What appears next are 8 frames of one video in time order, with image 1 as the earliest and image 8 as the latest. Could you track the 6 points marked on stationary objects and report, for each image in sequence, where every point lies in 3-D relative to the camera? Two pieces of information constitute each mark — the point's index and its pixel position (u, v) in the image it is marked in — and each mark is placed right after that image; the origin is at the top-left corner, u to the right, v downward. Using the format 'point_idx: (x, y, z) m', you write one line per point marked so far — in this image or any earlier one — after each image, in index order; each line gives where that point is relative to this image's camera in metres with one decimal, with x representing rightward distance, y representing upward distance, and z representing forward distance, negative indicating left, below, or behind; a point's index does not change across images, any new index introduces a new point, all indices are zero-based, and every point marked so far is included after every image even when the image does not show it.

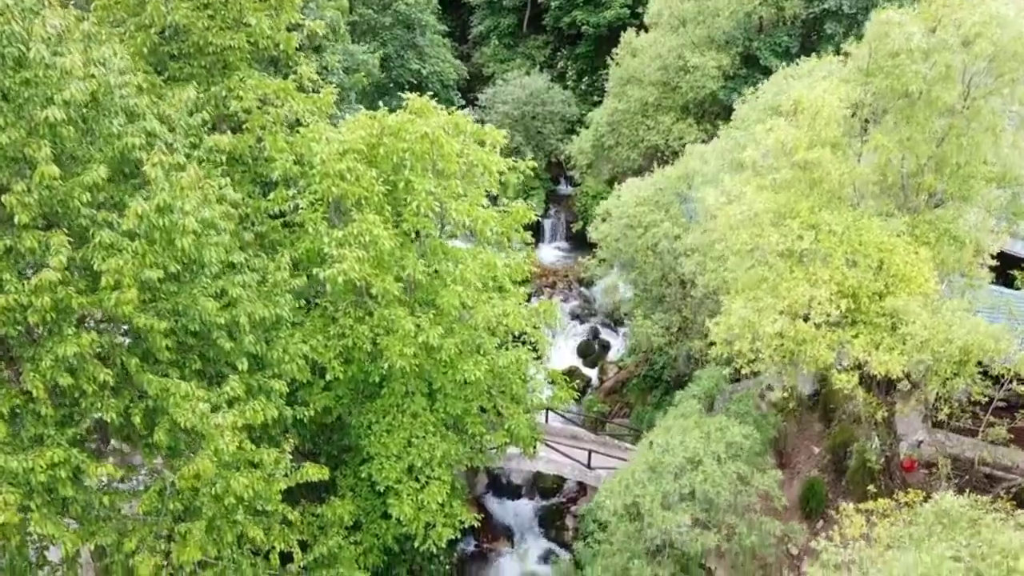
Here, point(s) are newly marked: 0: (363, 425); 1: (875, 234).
0: (-2.3, -2.2, +12.6) m
1: (+4.2, +0.6, +9.3) m
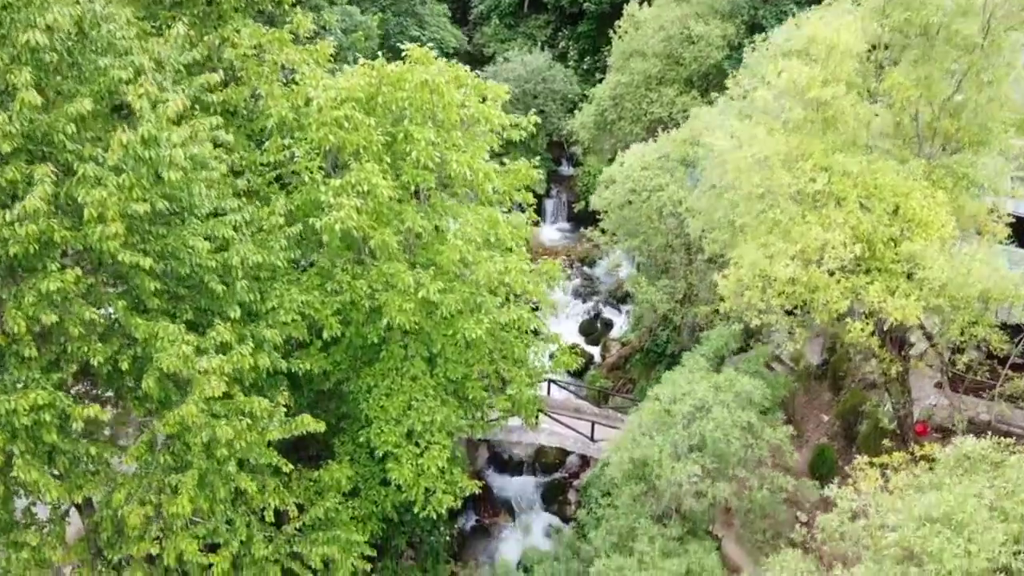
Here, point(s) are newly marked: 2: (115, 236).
0: (-2.3, -1.6, +12.3) m
1: (+4.2, +1.2, +9.0) m
2: (-3.7, +0.5, +7.5) m
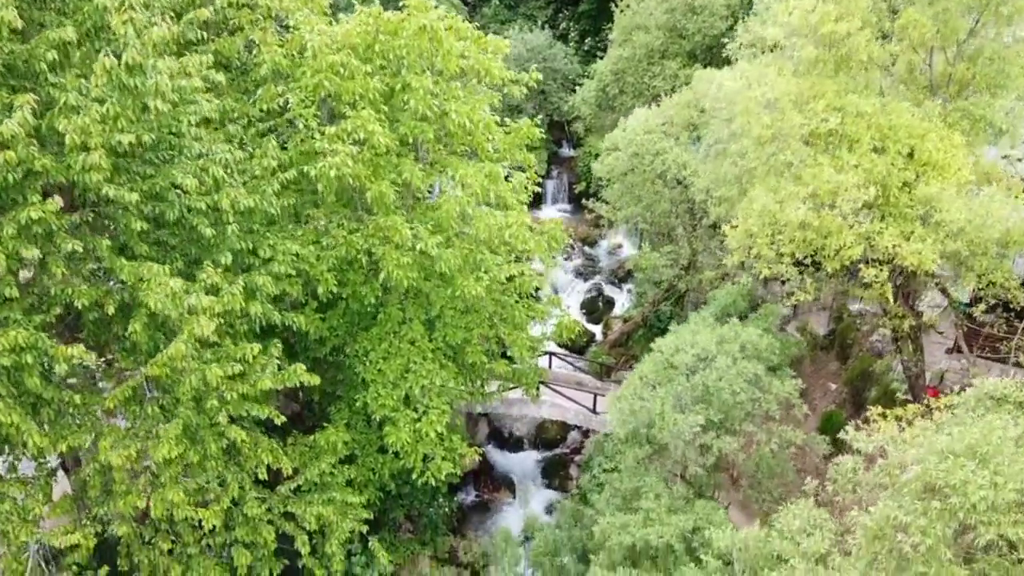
0: (-2.3, -1.0, +11.9) m
1: (+4.2, +1.8, +8.7) m
2: (-3.7, +1.1, +7.2) m
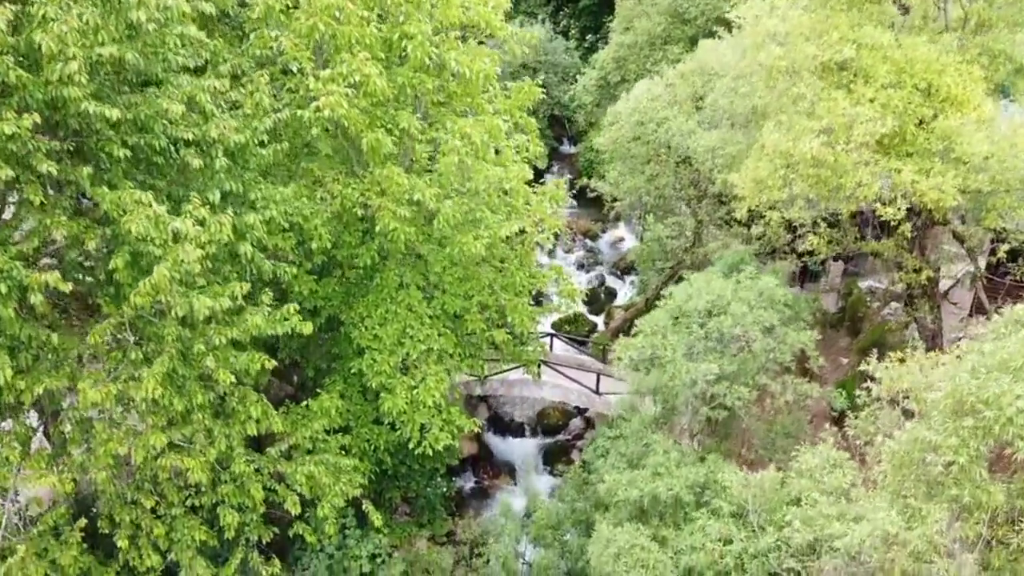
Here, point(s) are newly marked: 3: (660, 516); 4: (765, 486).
0: (-2.3, -0.5, +11.5) m
1: (+4.3, +2.5, +8.4) m
2: (-3.6, +1.7, +6.8) m
3: (+1.6, -2.4, +8.4) m
4: (+2.4, -1.9, +7.6) m
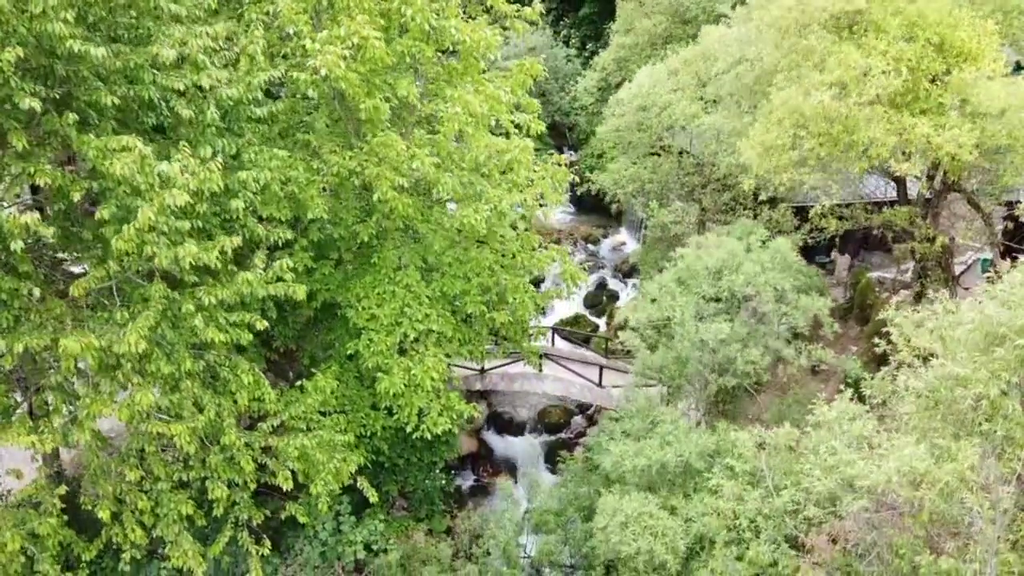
0: (-2.3, -0.2, +11.2) m
1: (+4.3, +2.9, +8.2) m
2: (-3.6, +2.2, +6.6) m
3: (+1.6, -2.0, +8.0) m
4: (+2.4, -1.4, +7.3) m
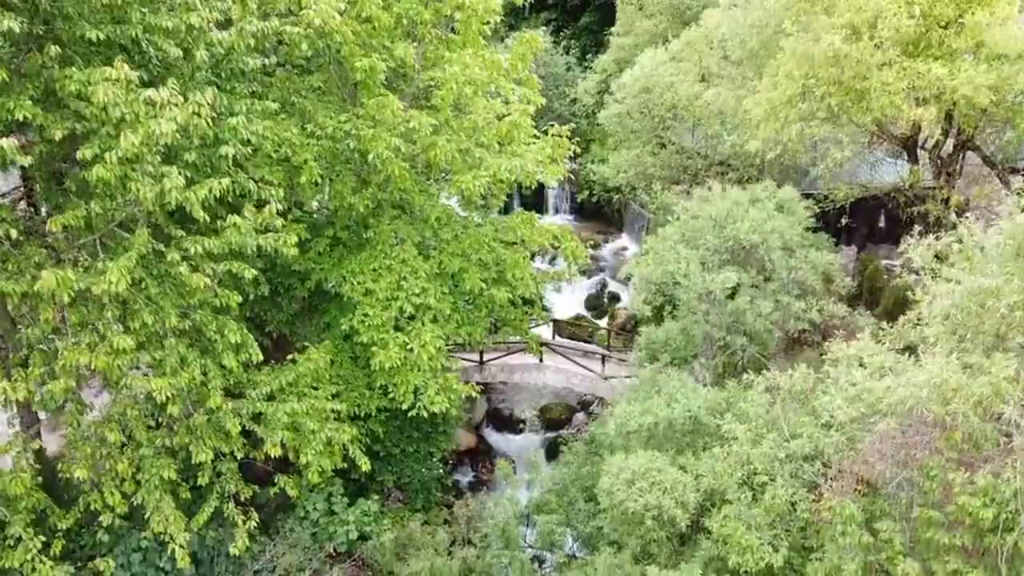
0: (-2.3, +0.2, +10.9) m
1: (+4.3, +3.3, +8.0) m
2: (-3.6, +2.8, +6.3) m
3: (+1.6, -1.5, +7.6) m
4: (+2.4, -0.9, +6.9) m
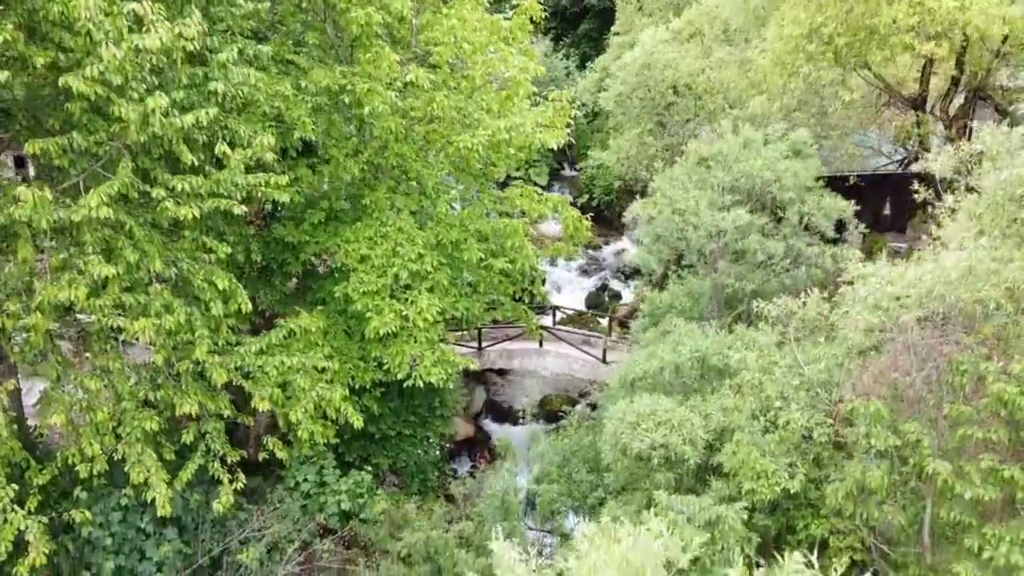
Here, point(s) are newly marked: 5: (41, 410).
0: (-2.3, +0.6, +10.6) m
1: (+4.3, +3.9, +7.8) m
2: (-3.6, +3.4, +6.1) m
3: (+1.6, -0.9, +7.3) m
4: (+2.4, -0.3, +6.5) m
5: (-4.4, -1.1, +7.6) m
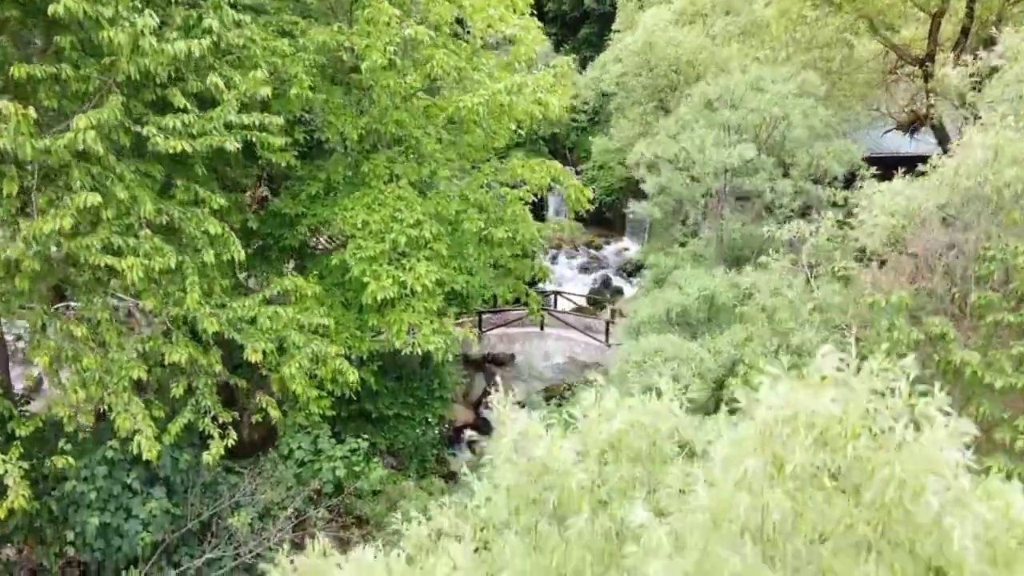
0: (-2.3, +1.0, +10.4) m
1: (+4.3, +4.4, +7.7) m
2: (-3.6, +3.9, +6.0) m
3: (+1.6, -0.4, +7.0) m
4: (+2.4, +0.2, +6.3) m
5: (-4.4, -0.6, +7.4) m
